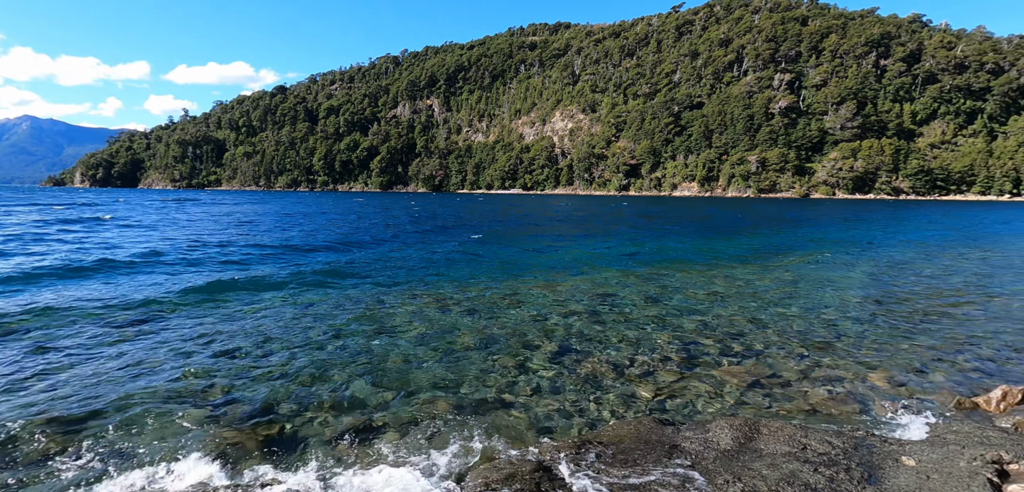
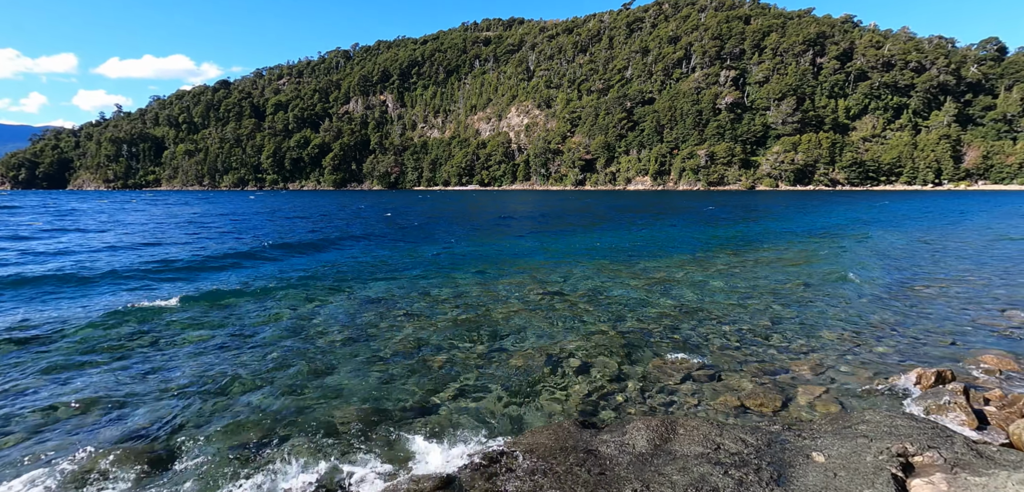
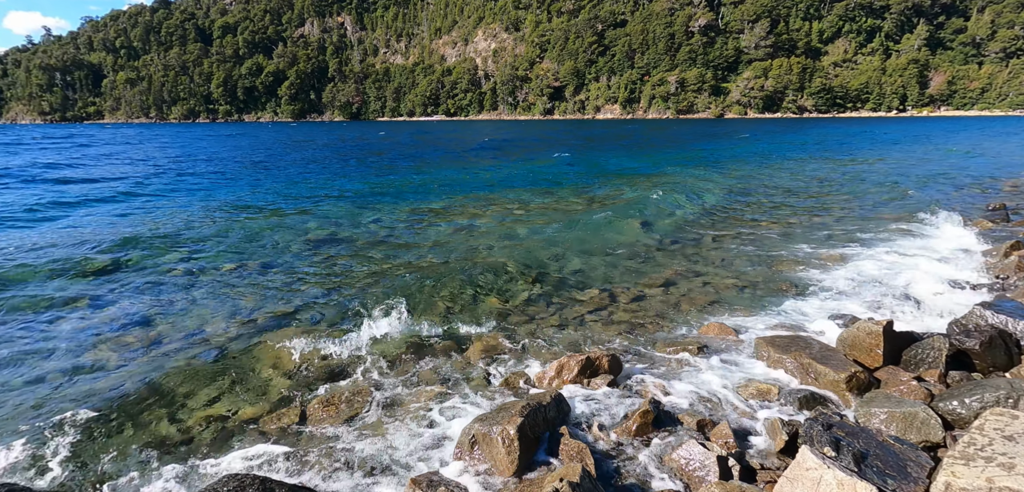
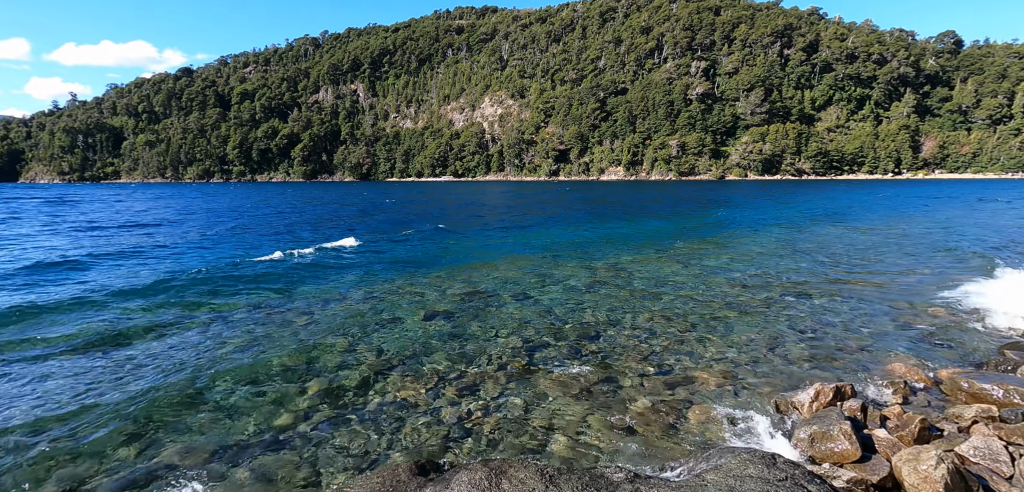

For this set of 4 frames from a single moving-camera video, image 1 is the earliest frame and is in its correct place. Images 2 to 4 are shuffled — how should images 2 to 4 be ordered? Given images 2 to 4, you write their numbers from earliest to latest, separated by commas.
2, 4, 3
